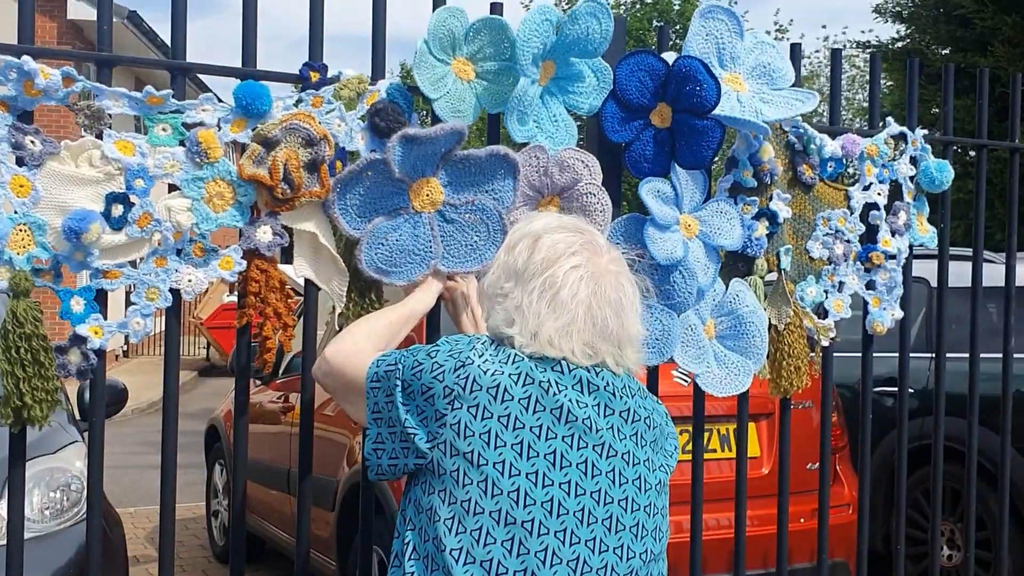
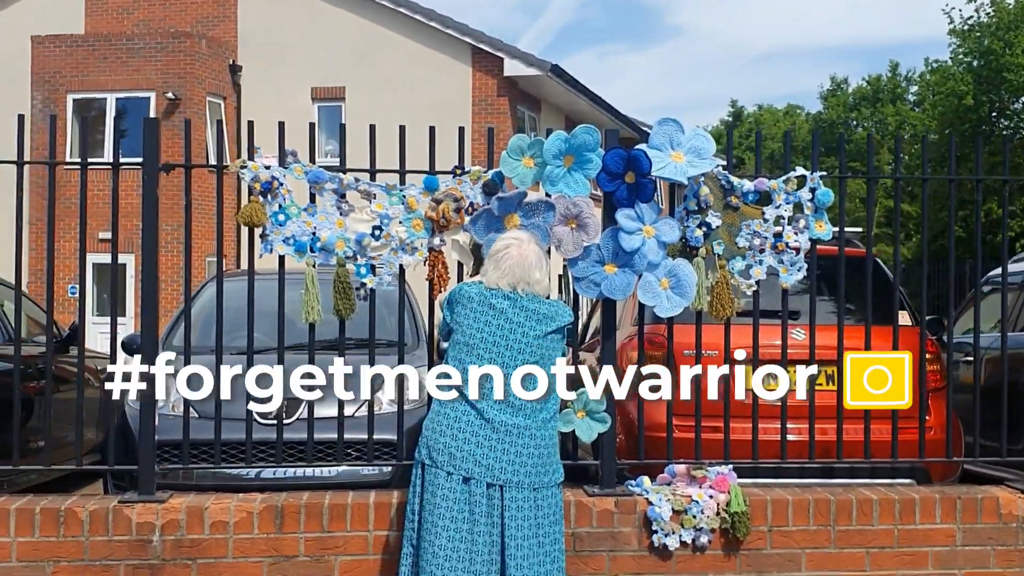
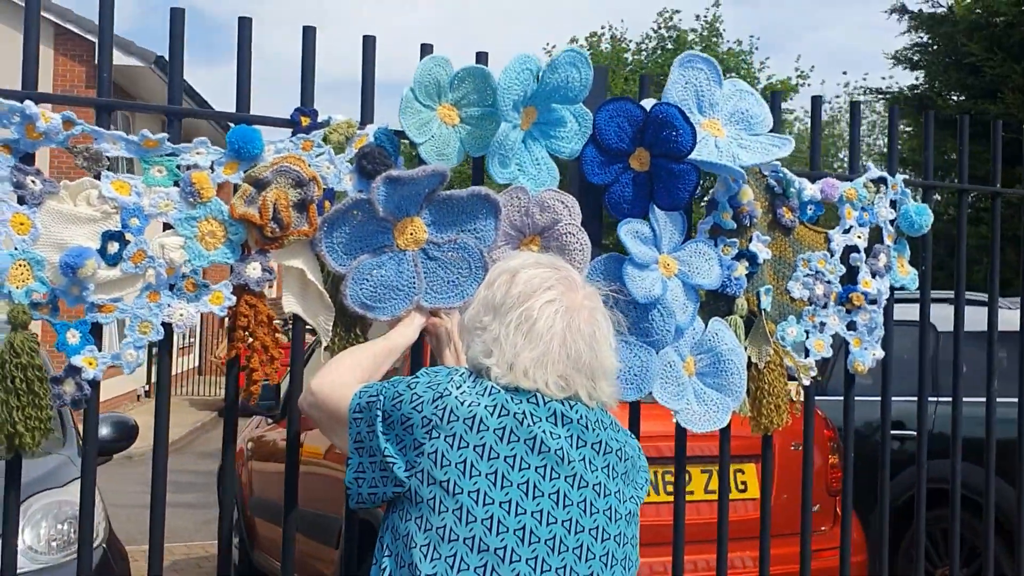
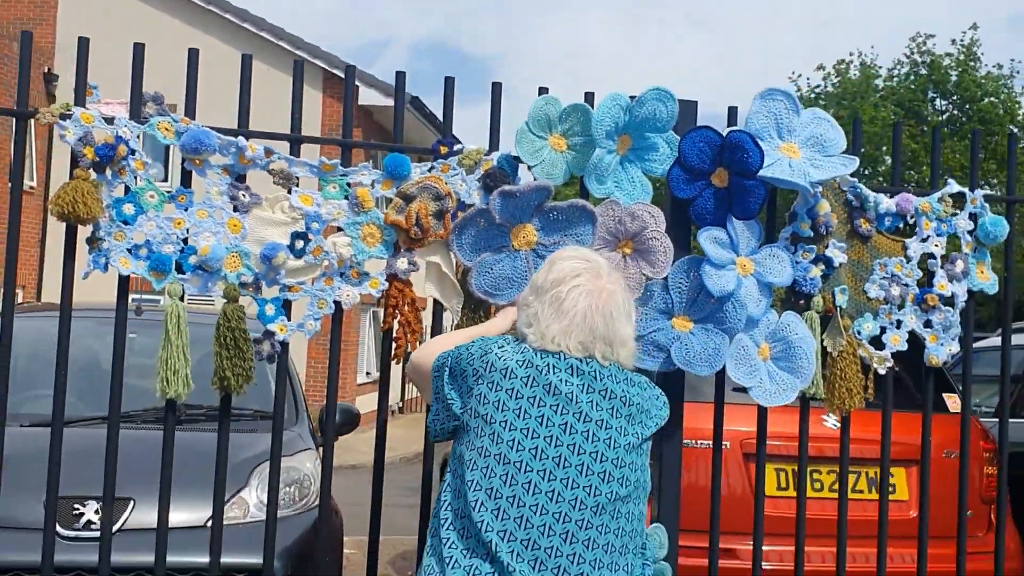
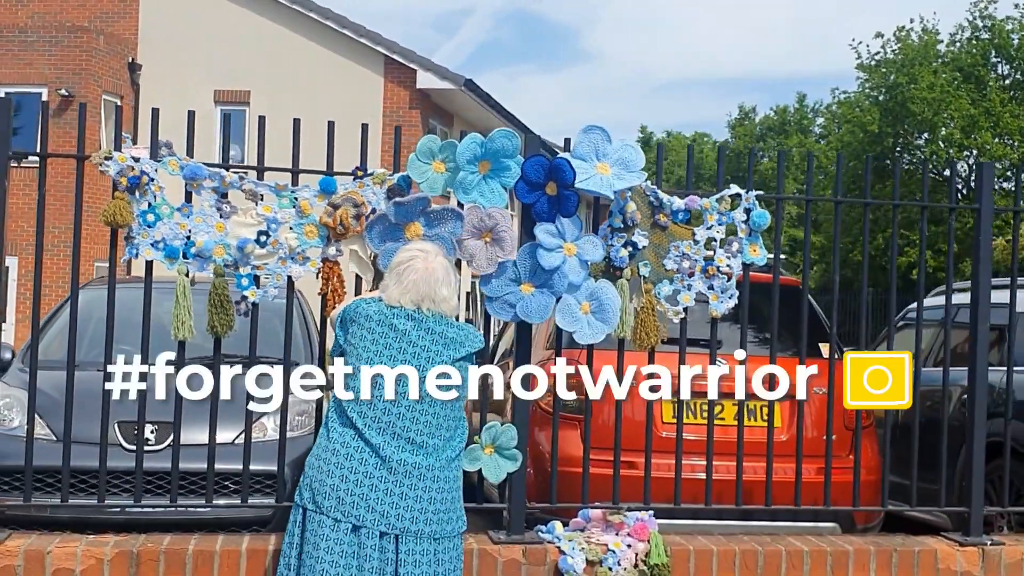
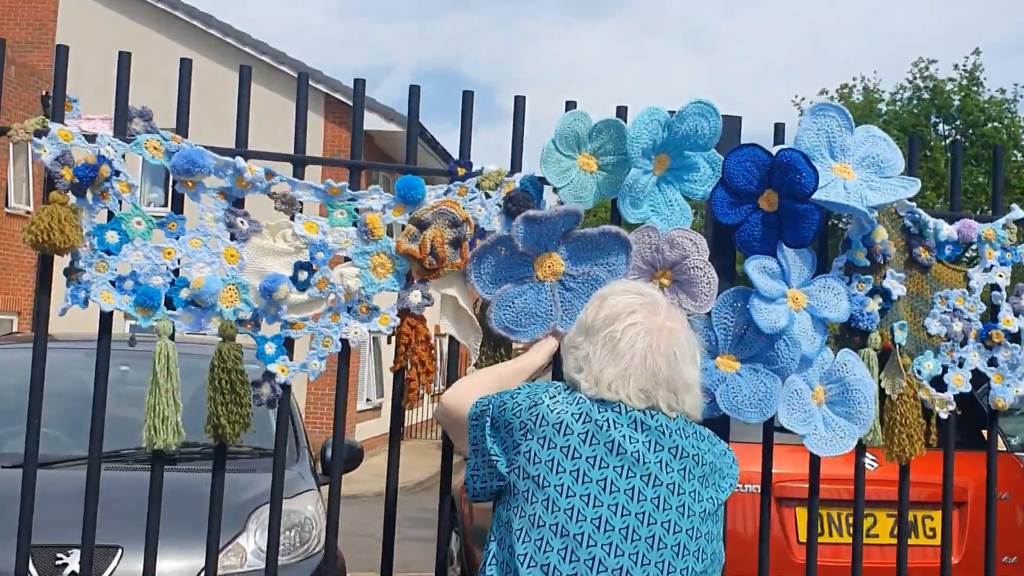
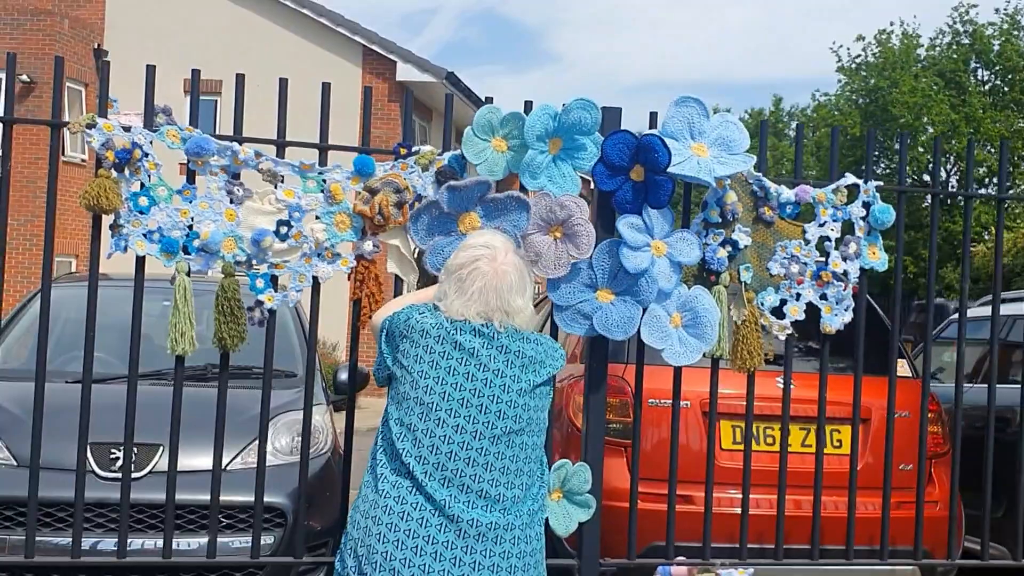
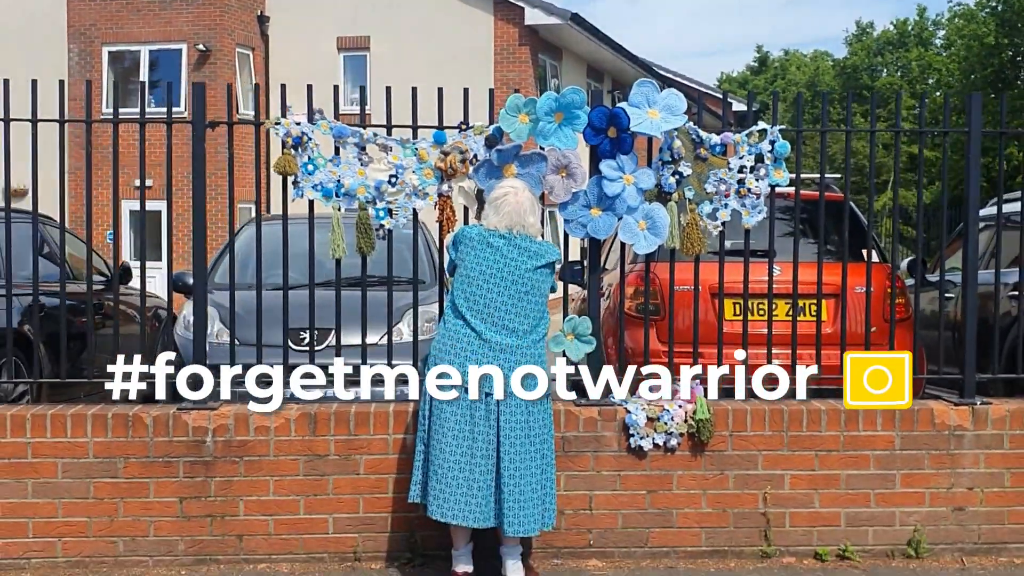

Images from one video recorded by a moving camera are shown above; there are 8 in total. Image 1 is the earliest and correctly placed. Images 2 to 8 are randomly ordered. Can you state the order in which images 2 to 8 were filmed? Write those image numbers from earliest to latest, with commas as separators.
3, 6, 4, 7, 5, 2, 8
